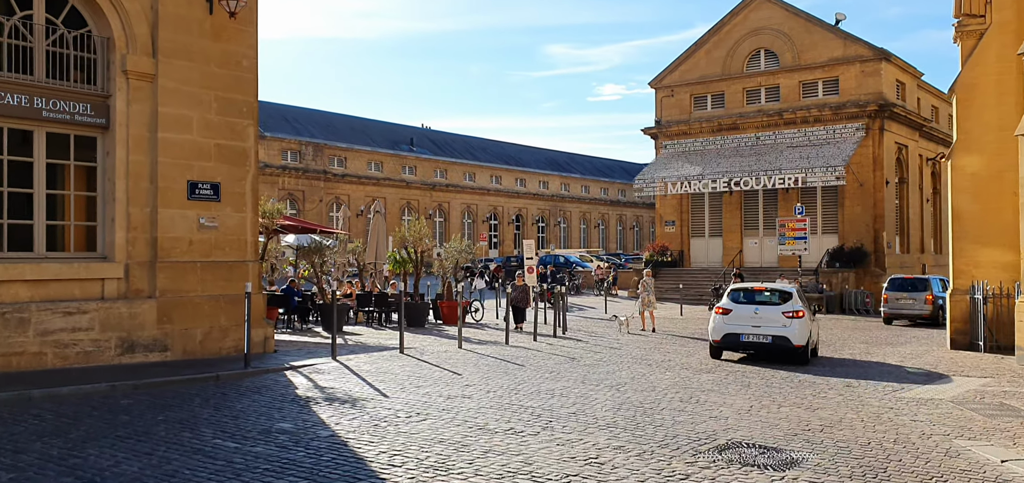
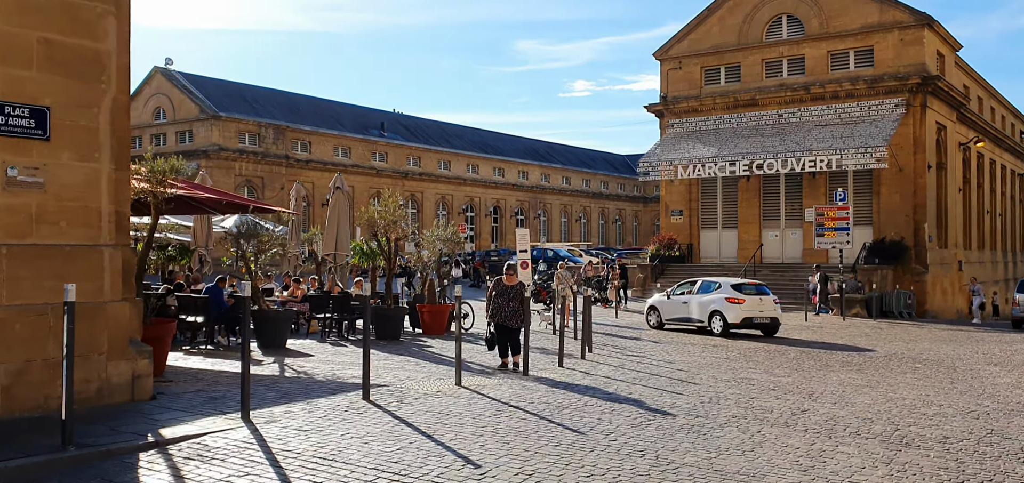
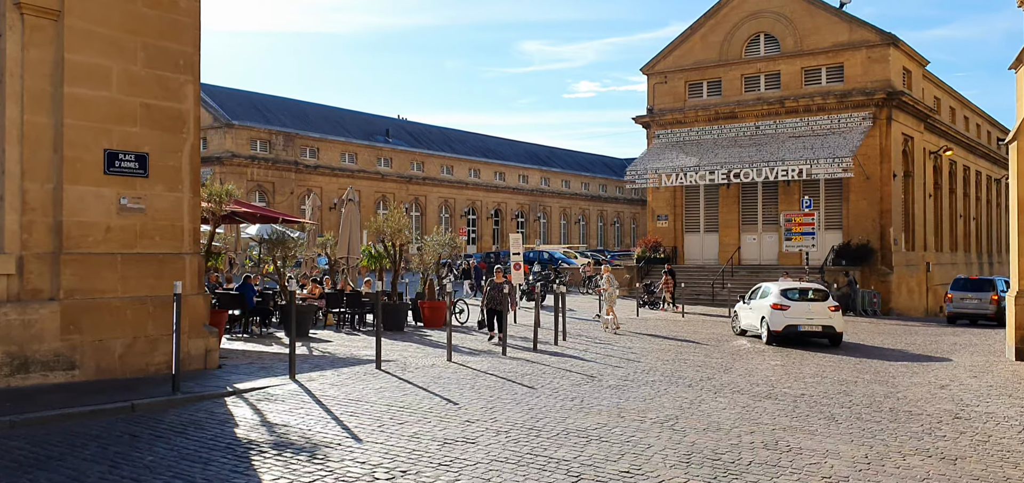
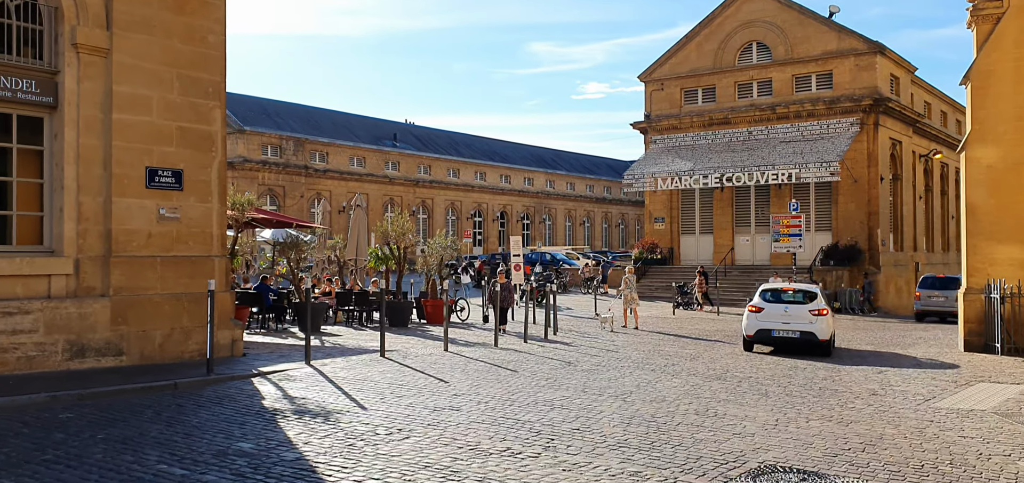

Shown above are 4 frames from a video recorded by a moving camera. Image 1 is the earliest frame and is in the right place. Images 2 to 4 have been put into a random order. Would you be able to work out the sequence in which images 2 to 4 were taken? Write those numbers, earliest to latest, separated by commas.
4, 3, 2
